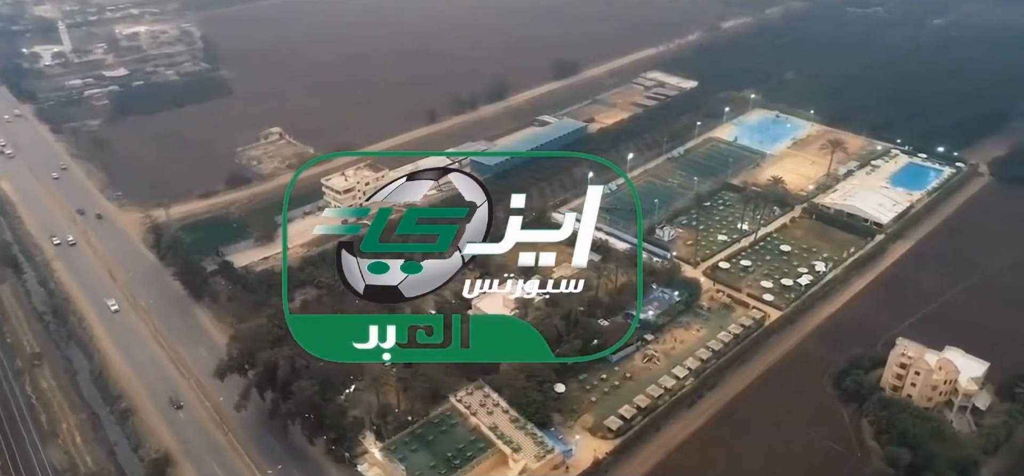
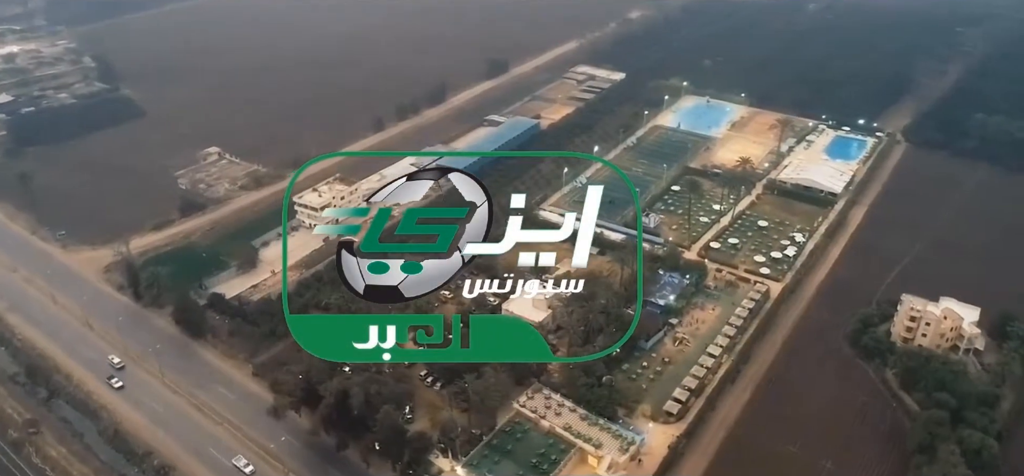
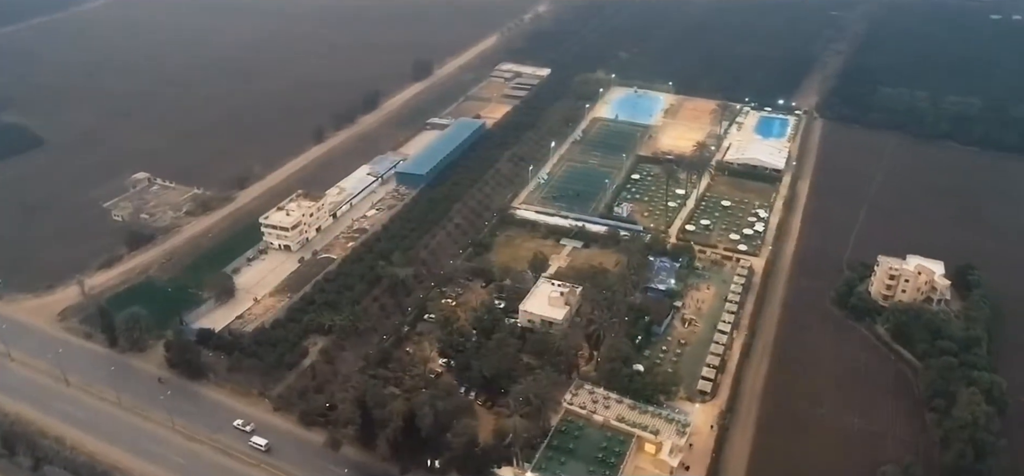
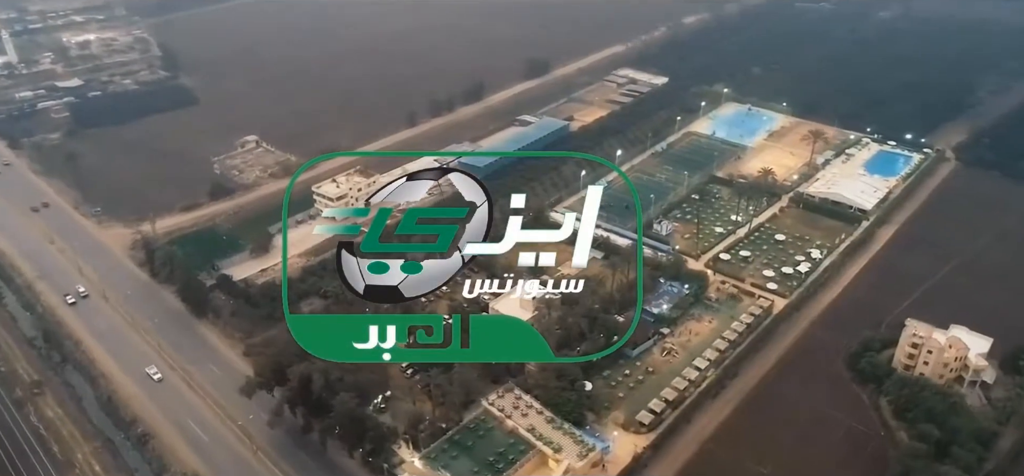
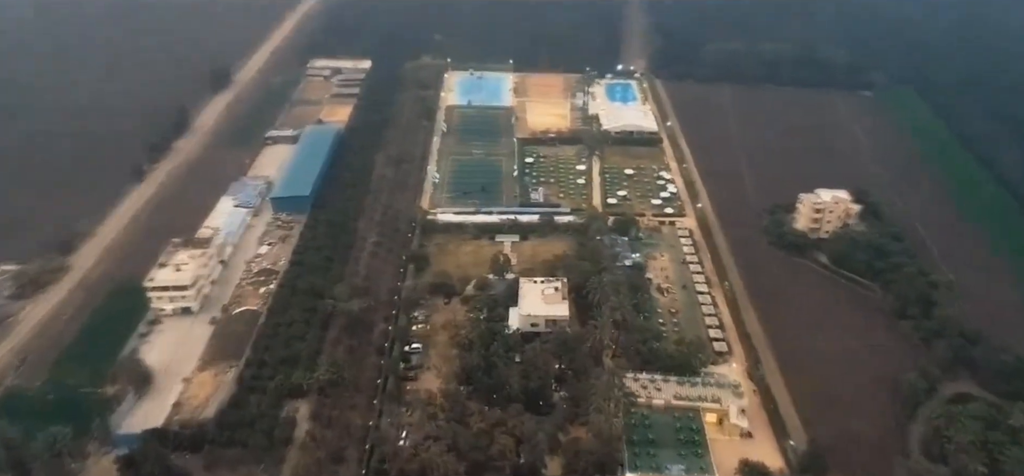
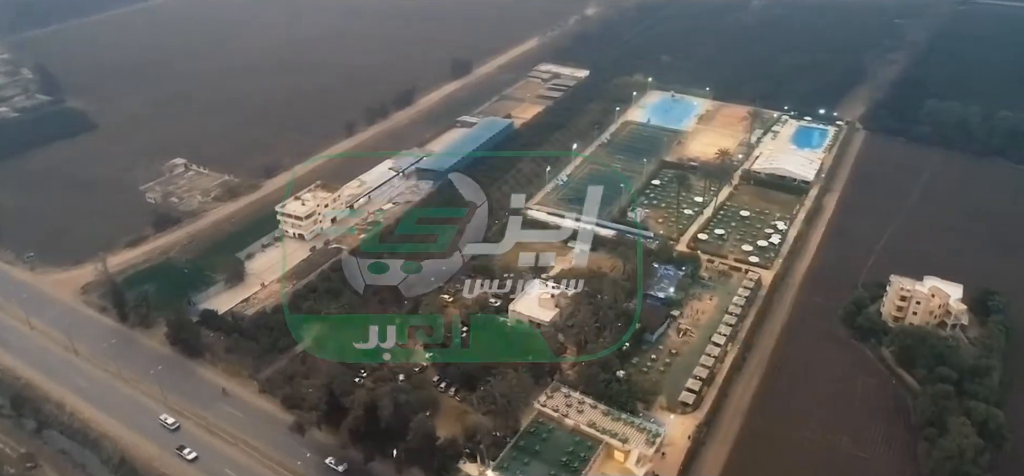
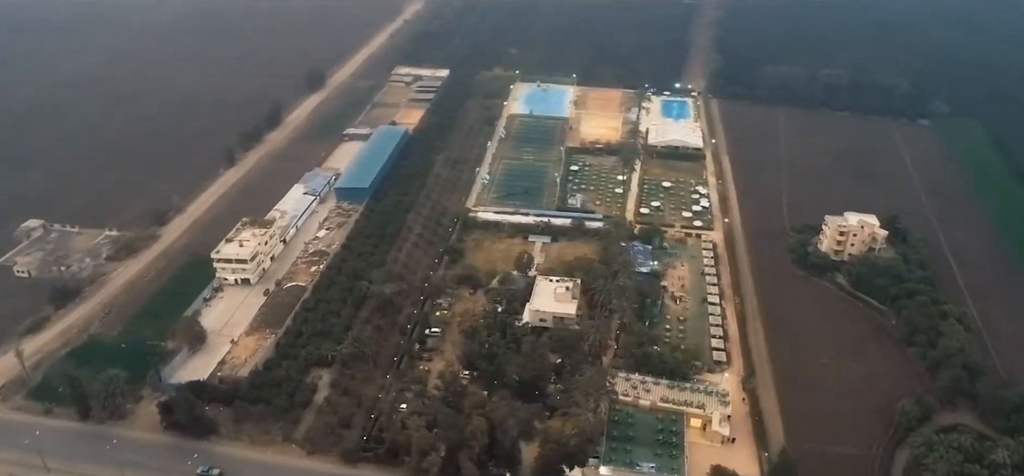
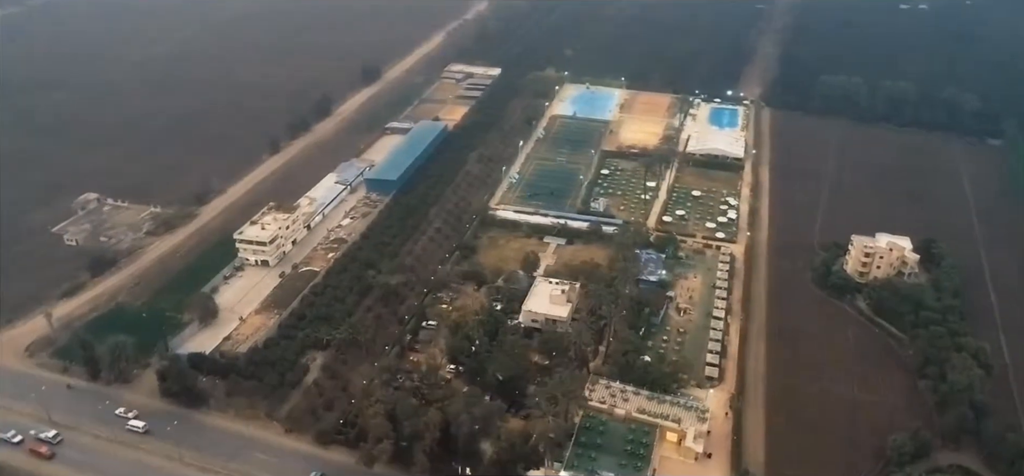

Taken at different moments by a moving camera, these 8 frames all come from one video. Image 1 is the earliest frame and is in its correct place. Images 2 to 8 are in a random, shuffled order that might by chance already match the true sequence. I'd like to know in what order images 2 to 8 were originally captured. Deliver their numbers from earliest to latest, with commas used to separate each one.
4, 2, 6, 3, 8, 7, 5
